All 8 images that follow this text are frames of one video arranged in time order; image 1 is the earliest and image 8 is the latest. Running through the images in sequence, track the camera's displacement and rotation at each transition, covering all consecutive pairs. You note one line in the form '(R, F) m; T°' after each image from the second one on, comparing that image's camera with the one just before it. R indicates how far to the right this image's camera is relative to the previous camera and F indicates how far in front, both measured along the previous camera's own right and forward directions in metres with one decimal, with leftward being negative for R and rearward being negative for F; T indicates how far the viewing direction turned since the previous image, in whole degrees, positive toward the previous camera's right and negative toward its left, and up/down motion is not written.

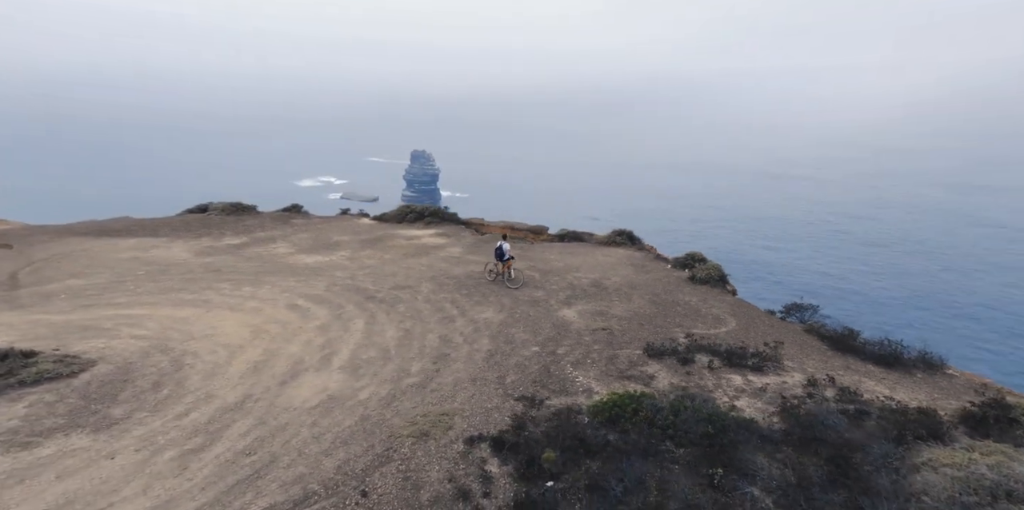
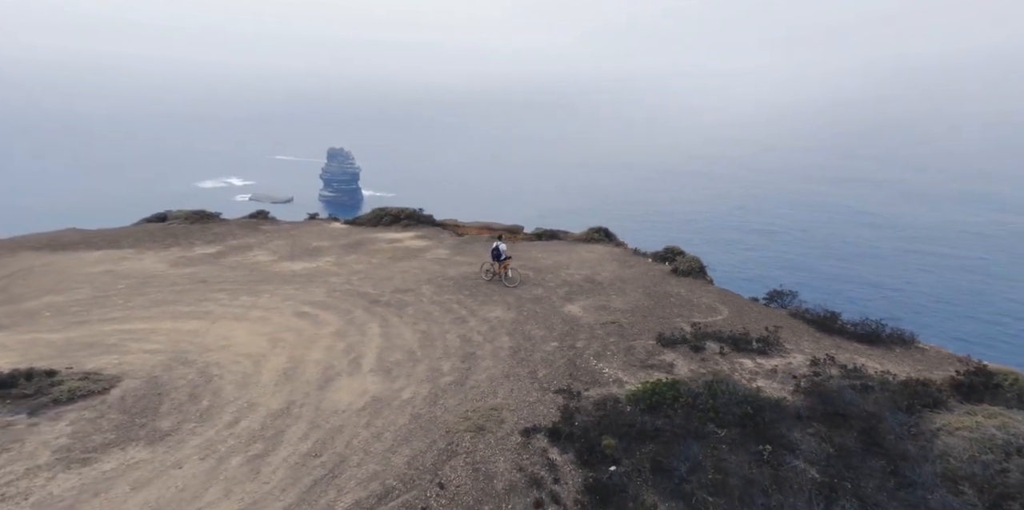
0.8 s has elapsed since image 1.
(-1.8, -0.1) m; +5°
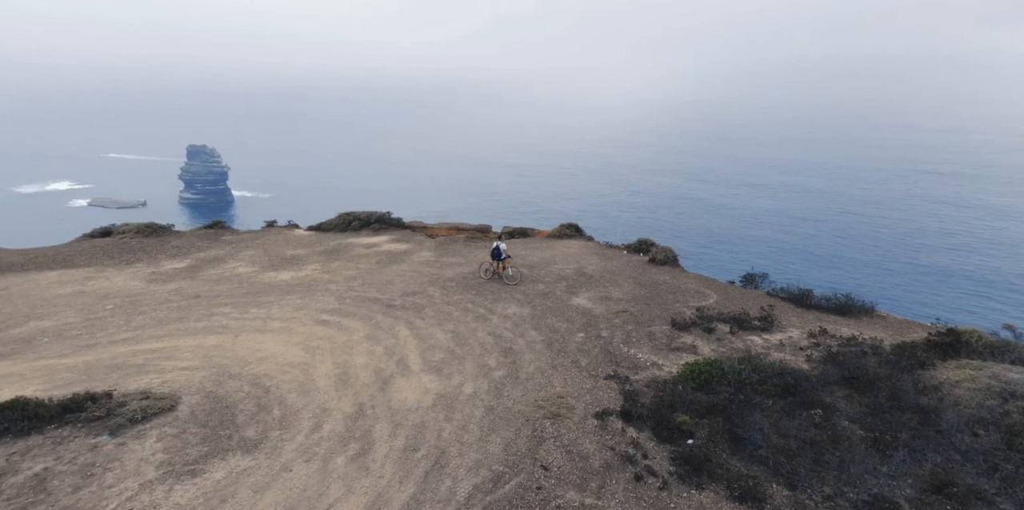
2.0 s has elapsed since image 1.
(-2.5, -0.2) m; +7°
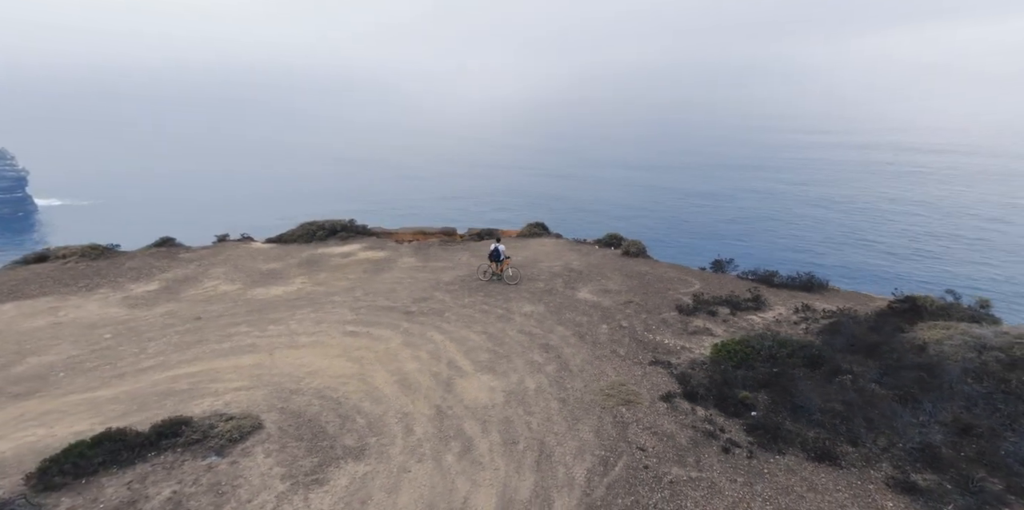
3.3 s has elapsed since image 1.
(-2.7, -0.3) m; +7°
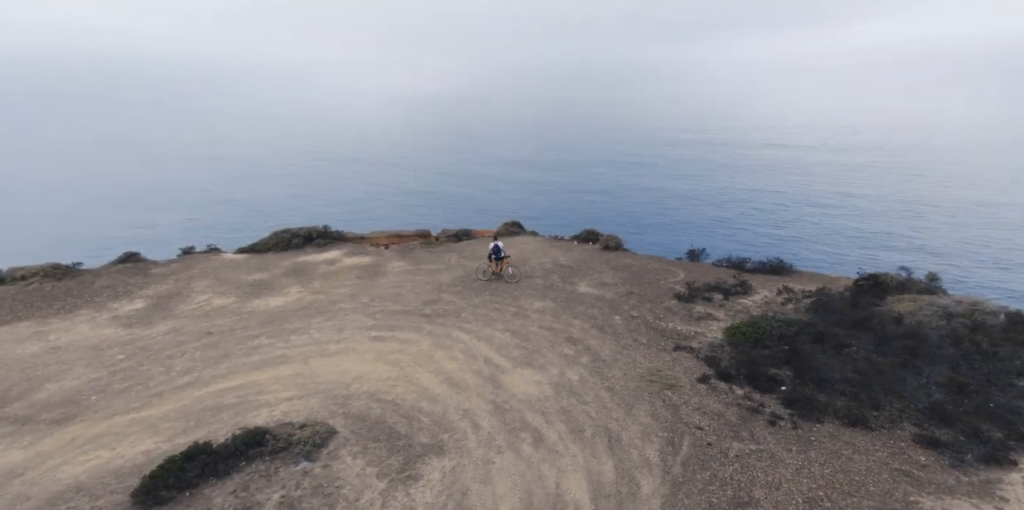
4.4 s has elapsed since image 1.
(-2.0, -0.4) m; +5°
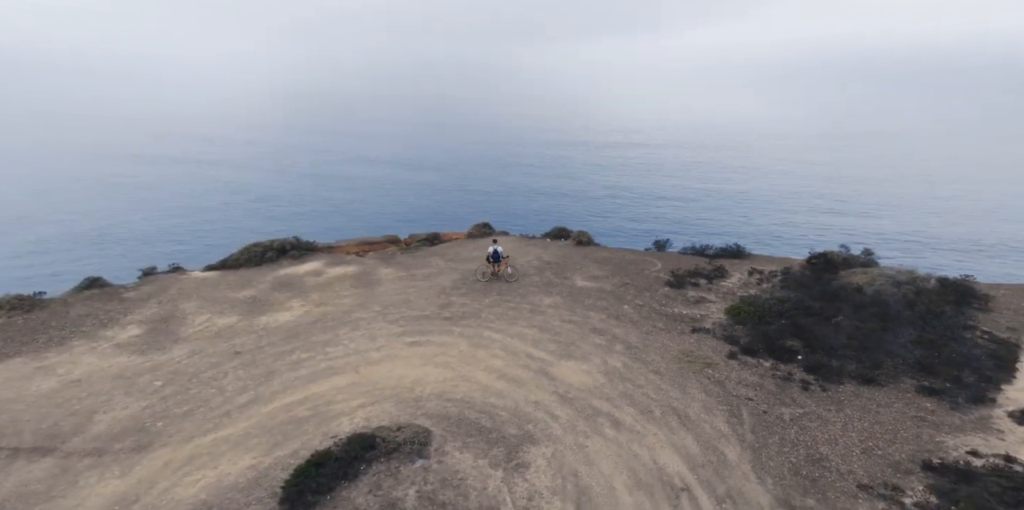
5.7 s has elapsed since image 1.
(-2.5, -0.9) m; +6°
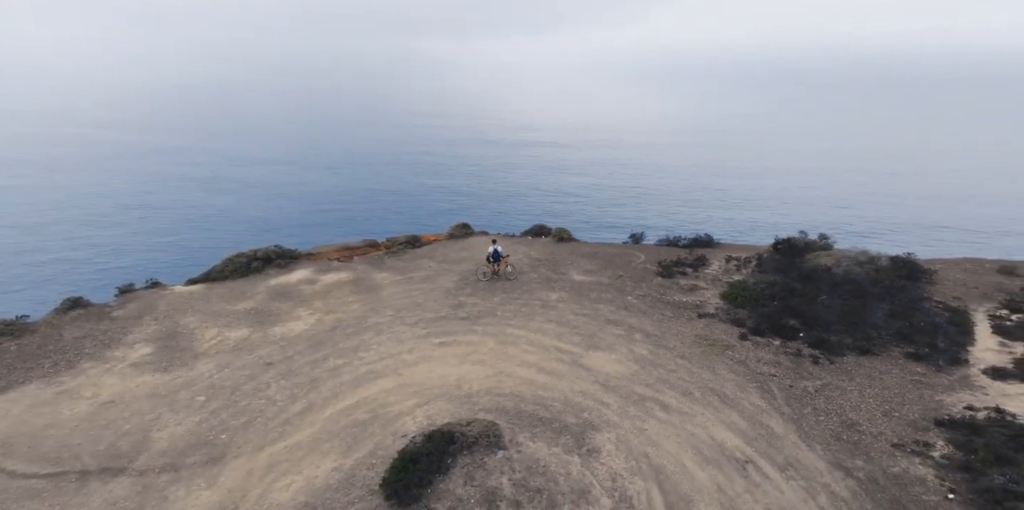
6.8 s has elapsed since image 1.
(-2.0, -0.9) m; +4°
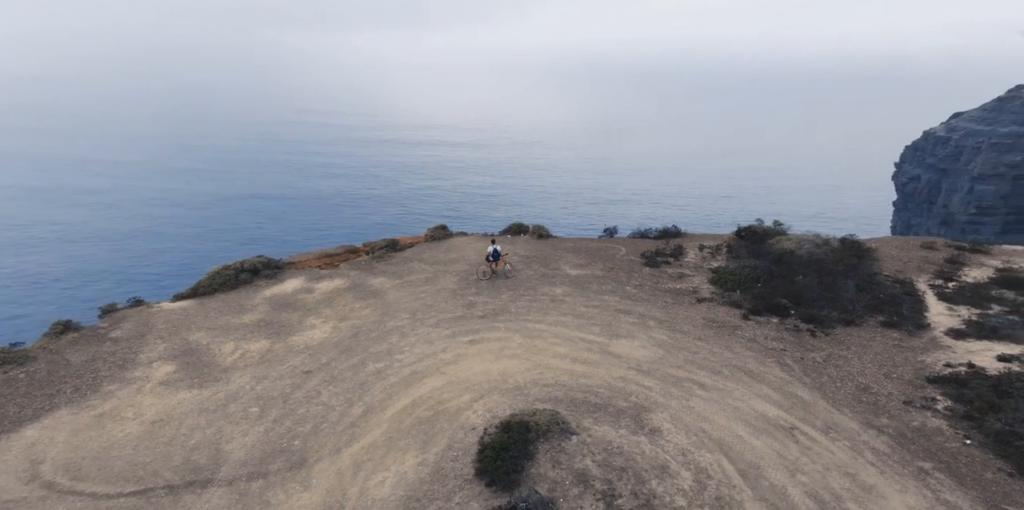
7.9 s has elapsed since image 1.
(-2.2, -1.3) m; +5°
